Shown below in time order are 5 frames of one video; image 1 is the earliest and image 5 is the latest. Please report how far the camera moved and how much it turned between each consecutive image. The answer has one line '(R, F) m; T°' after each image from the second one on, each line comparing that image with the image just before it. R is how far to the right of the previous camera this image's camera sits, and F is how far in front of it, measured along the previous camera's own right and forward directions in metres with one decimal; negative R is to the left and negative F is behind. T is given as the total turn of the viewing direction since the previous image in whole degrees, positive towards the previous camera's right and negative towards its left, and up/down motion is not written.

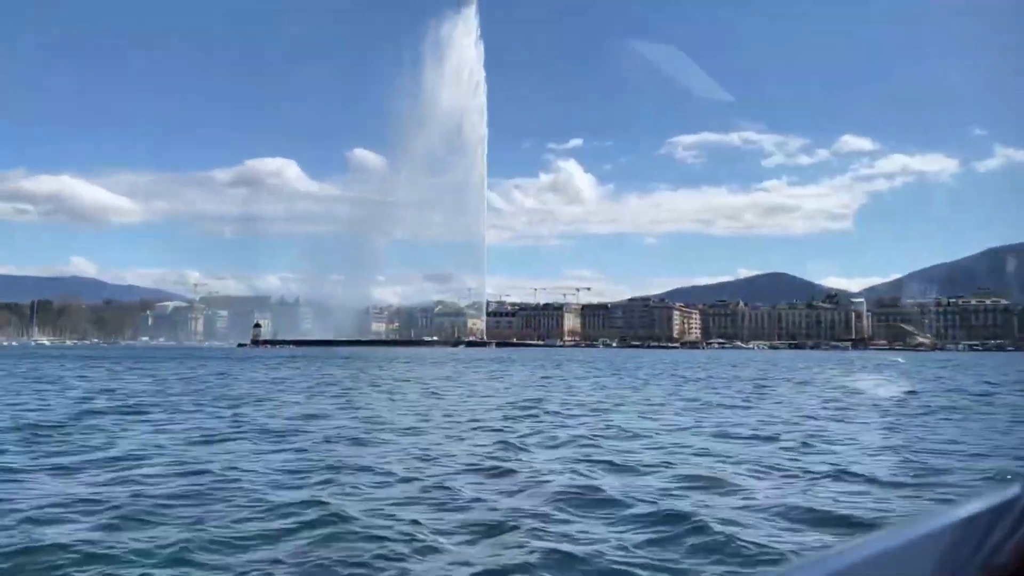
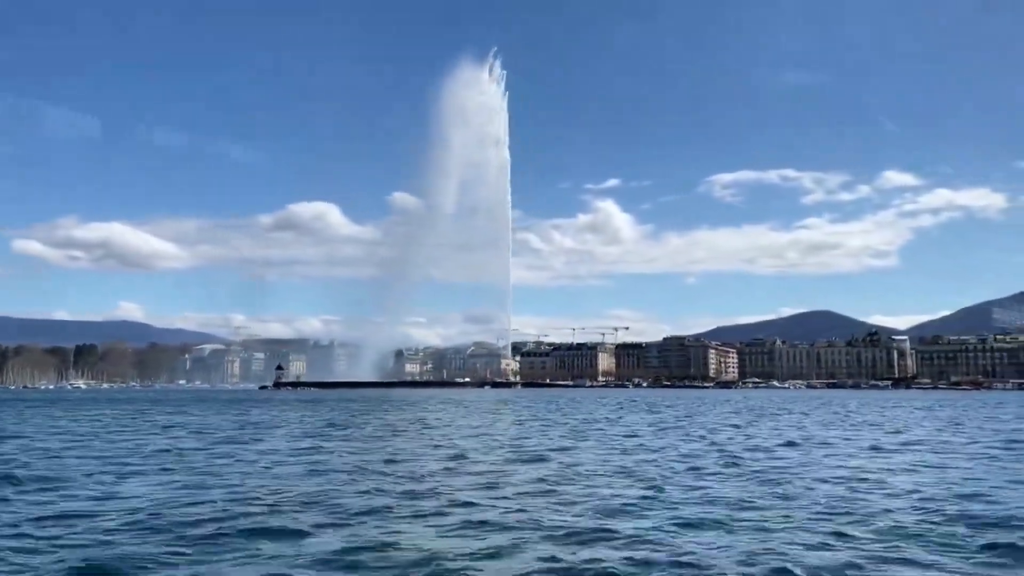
(+1.1, +1.3) m; -2°
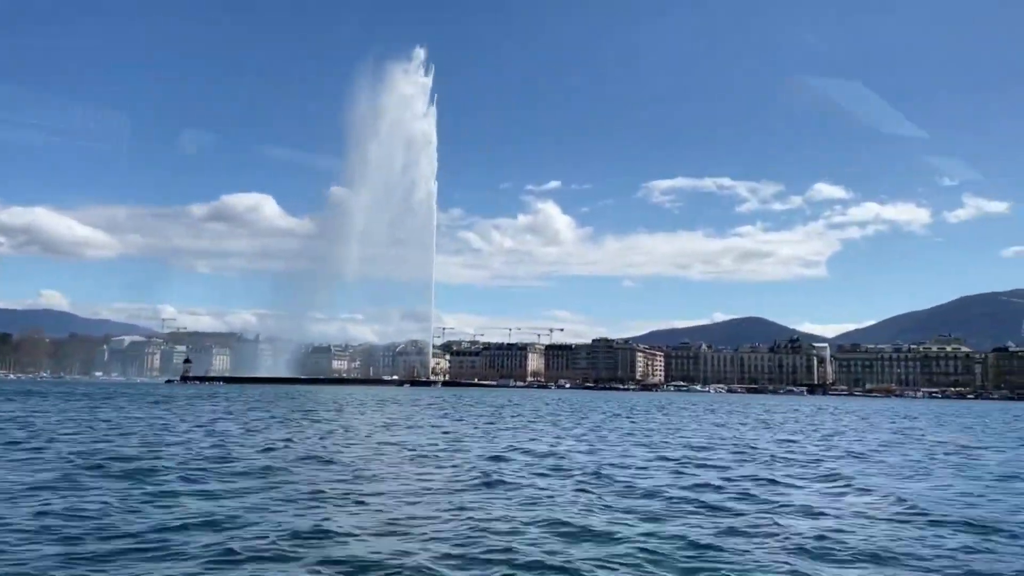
(+1.1, +1.0) m; +4°
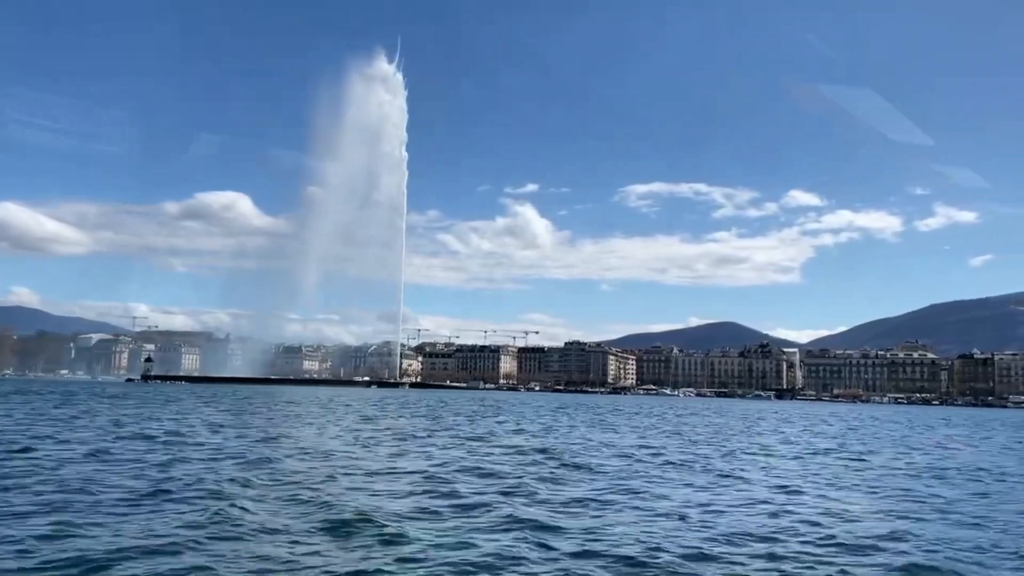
(+0.5, +0.3) m; +2°
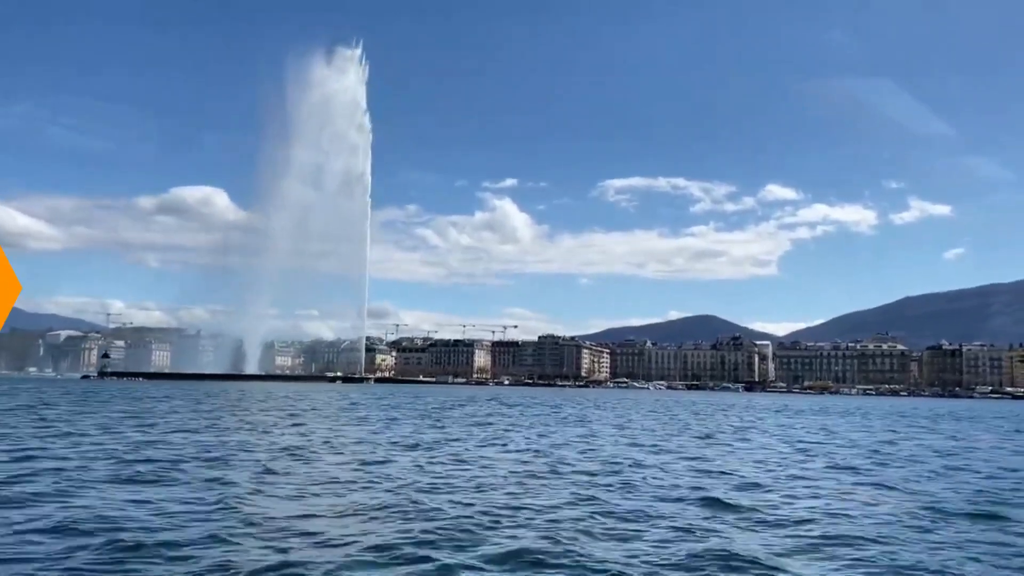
(+0.8, +0.8) m; +1°
